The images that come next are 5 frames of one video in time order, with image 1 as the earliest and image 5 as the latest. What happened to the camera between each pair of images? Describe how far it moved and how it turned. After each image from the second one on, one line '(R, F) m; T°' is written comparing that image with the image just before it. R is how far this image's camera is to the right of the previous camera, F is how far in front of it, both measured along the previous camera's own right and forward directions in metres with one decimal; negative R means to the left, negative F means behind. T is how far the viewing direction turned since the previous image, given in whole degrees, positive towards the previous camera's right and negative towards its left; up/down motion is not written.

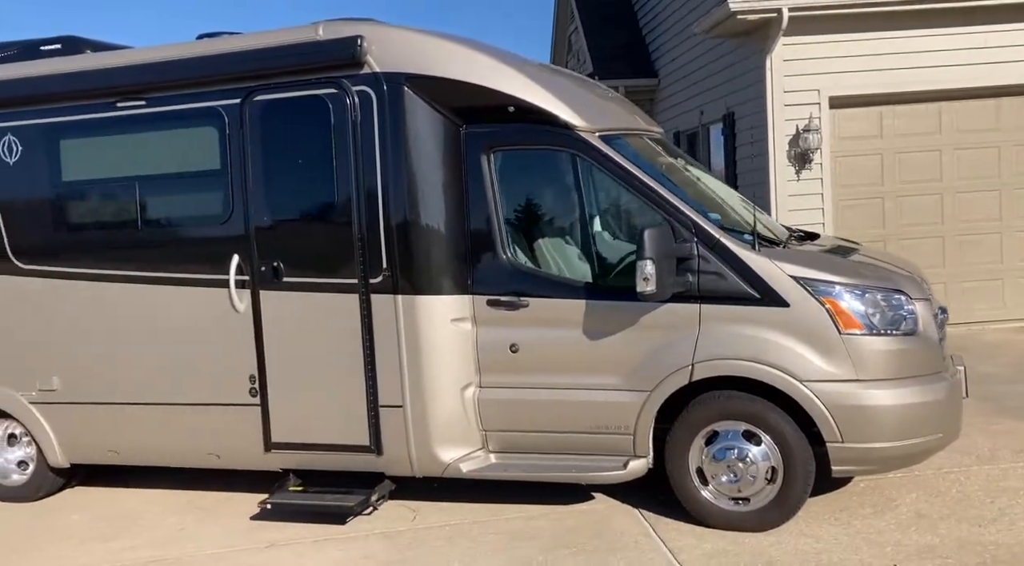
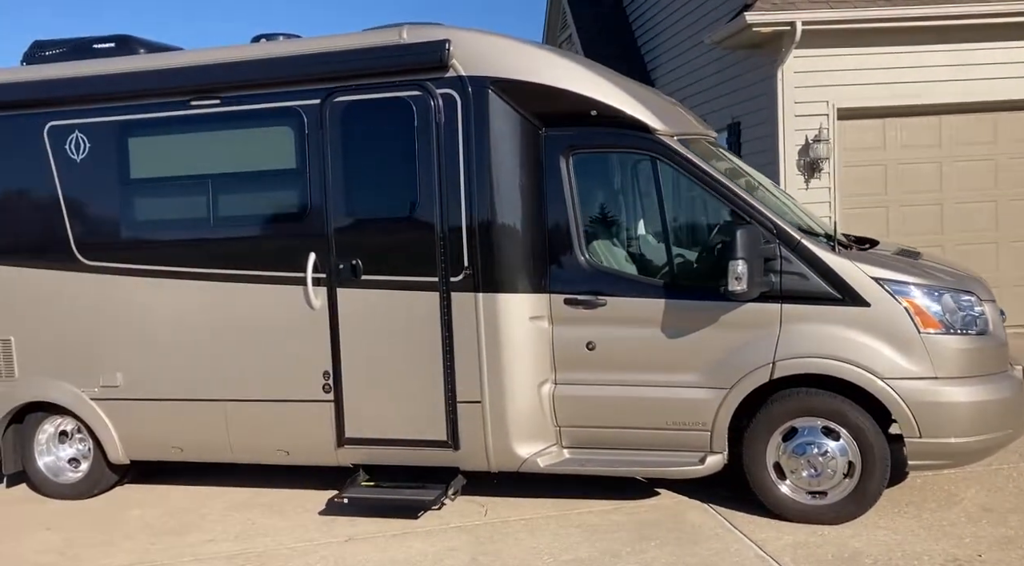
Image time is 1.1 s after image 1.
(-0.6, -0.1) m; +2°
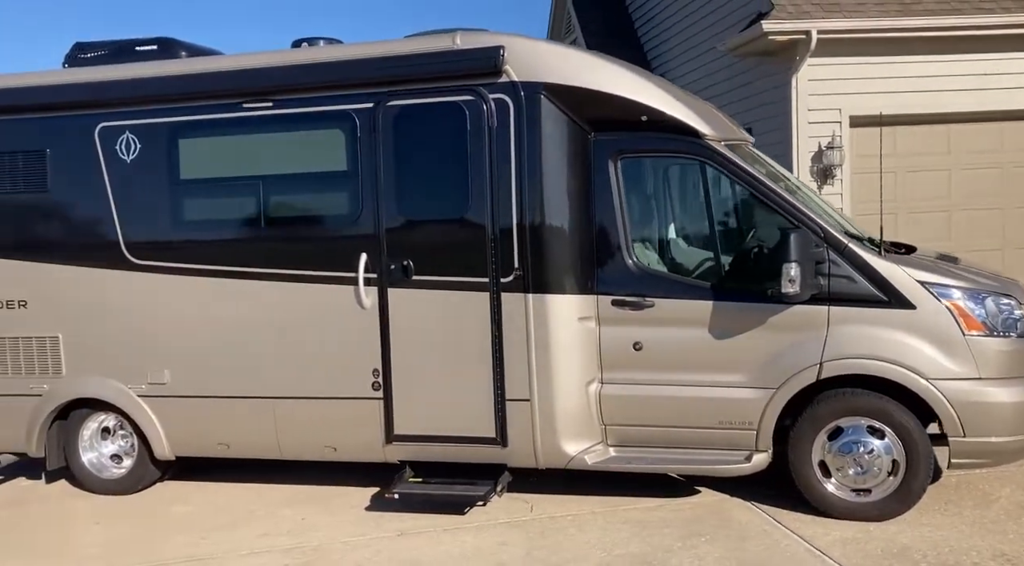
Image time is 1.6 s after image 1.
(-0.3, -0.1) m; 0°
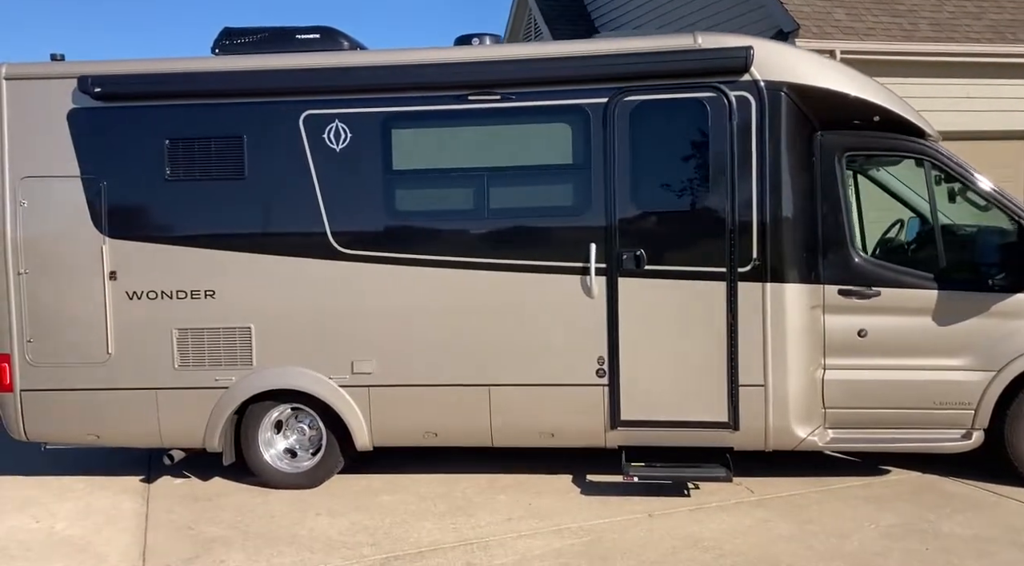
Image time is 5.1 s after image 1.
(-2.0, 0.0) m; +7°
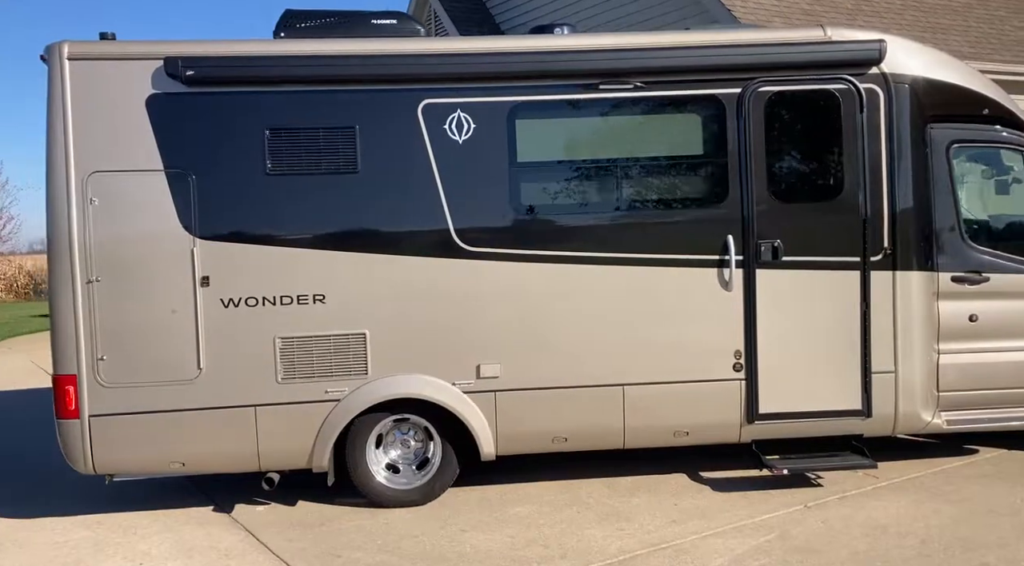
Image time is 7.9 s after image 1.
(-1.7, +0.4) m; +10°
